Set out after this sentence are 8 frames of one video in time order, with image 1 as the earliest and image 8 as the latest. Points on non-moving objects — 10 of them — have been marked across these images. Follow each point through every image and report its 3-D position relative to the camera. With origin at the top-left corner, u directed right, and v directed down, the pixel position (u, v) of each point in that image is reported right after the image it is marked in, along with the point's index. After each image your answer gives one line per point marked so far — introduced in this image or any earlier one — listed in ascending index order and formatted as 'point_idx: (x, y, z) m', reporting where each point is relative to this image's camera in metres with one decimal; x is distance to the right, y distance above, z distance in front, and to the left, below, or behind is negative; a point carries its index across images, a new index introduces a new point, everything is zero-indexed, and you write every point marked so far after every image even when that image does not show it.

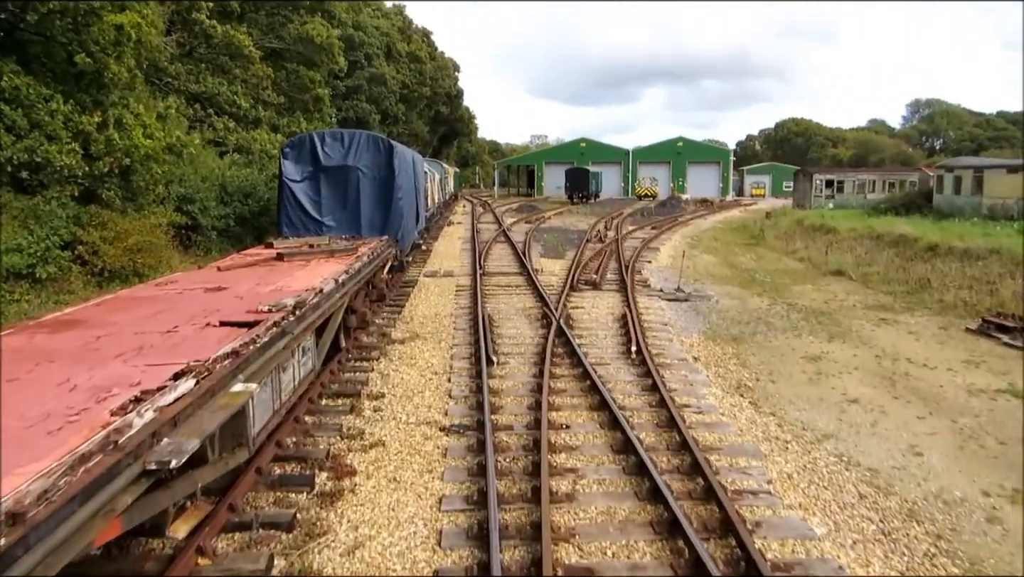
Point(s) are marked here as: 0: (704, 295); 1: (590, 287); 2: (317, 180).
0: (+3.0, -0.1, +11.8) m
1: (+1.2, 0.0, +12.1) m
2: (-2.6, +1.4, +10.0) m
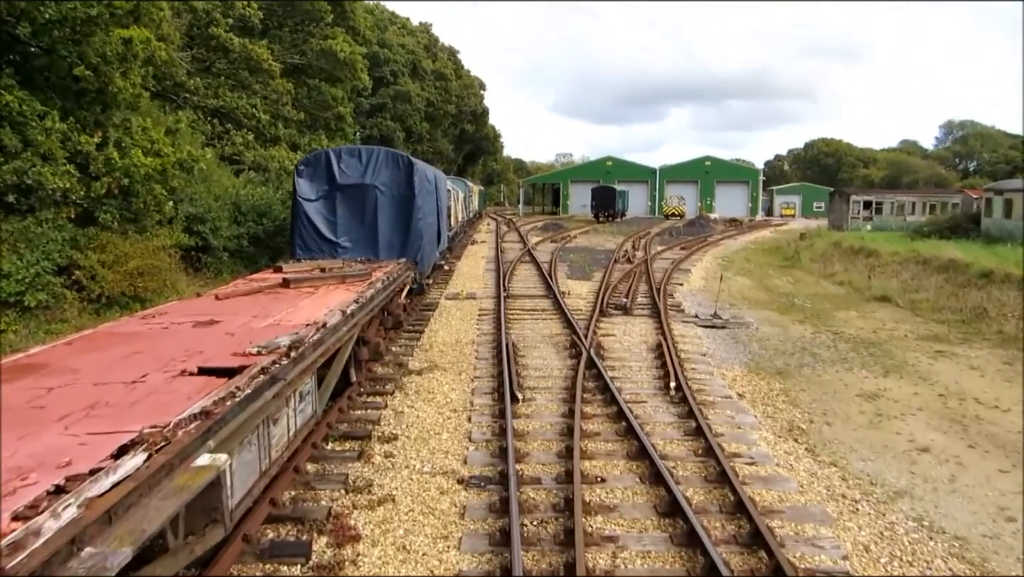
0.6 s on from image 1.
0: (+3.3, -0.5, +11.1) m
1: (+1.6, -0.4, +11.5) m
2: (-2.2, +1.1, +9.5) m
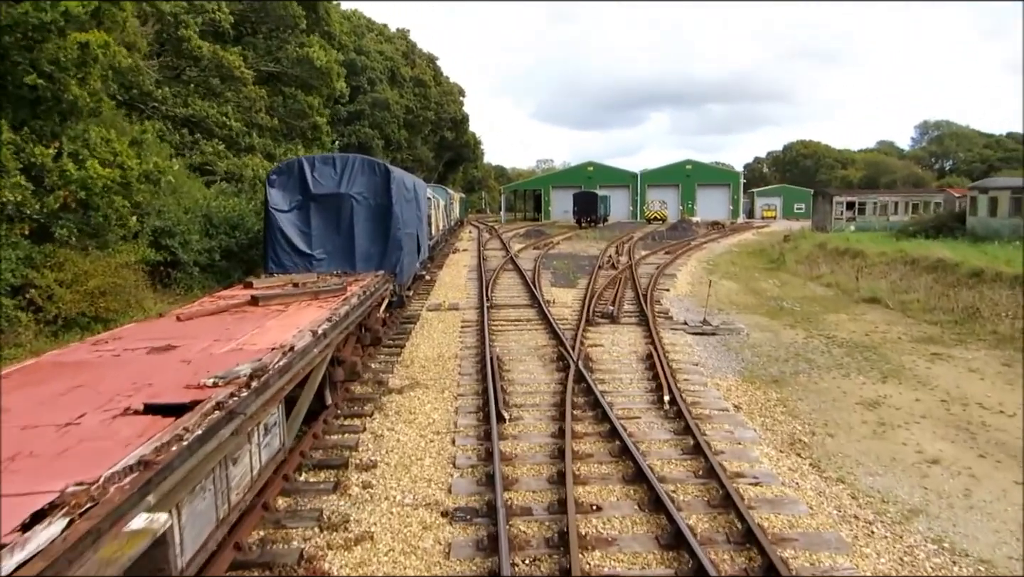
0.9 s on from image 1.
0: (+3.1, -0.6, +10.8) m
1: (+1.4, -0.5, +11.1) m
2: (-2.4, +0.9, +9.1) m
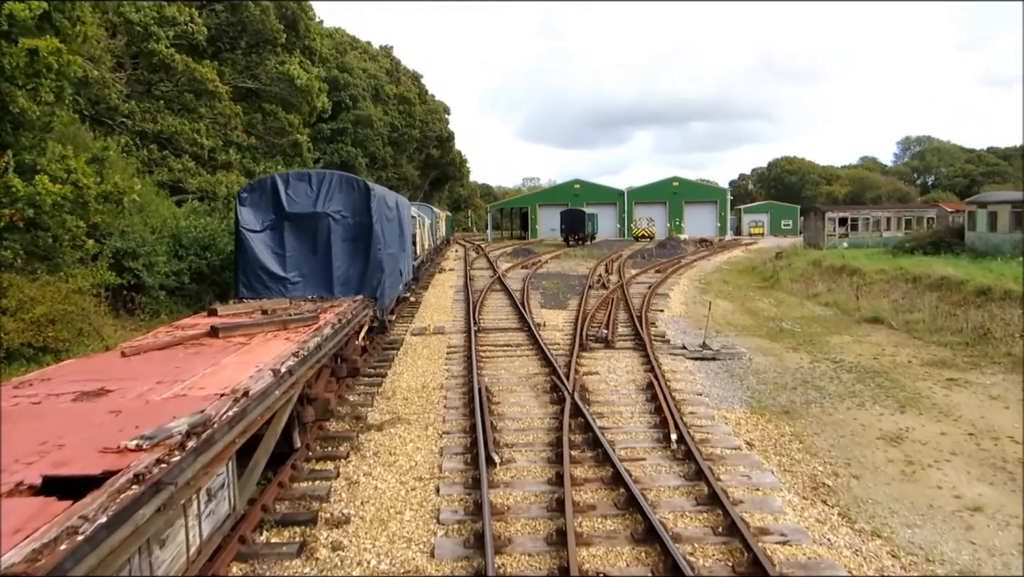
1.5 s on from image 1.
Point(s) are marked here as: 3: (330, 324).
0: (+3.0, -0.8, +10.3) m
1: (+1.2, -0.8, +10.5) m
2: (-2.6, +0.6, +8.5) m
3: (-1.4, -0.3, +5.9) m
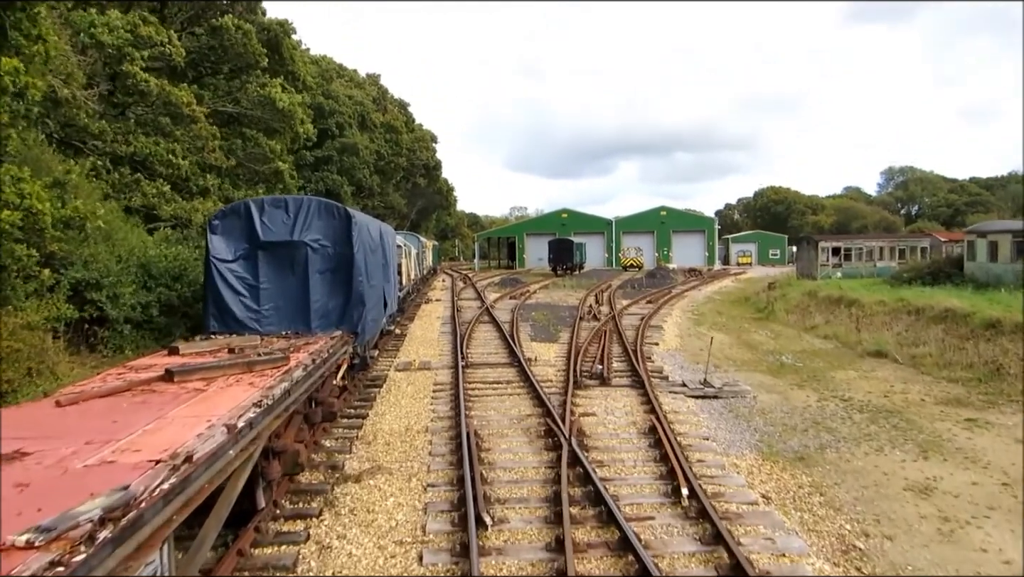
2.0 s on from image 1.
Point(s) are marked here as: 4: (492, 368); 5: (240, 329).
0: (+2.8, -1.3, +9.7) m
1: (+1.1, -1.2, +10.0) m
2: (-2.7, +0.3, +7.9) m
3: (-1.5, -0.5, +5.3) m
4: (-0.3, -1.2, +11.3) m
5: (-2.8, -0.4, +7.7) m
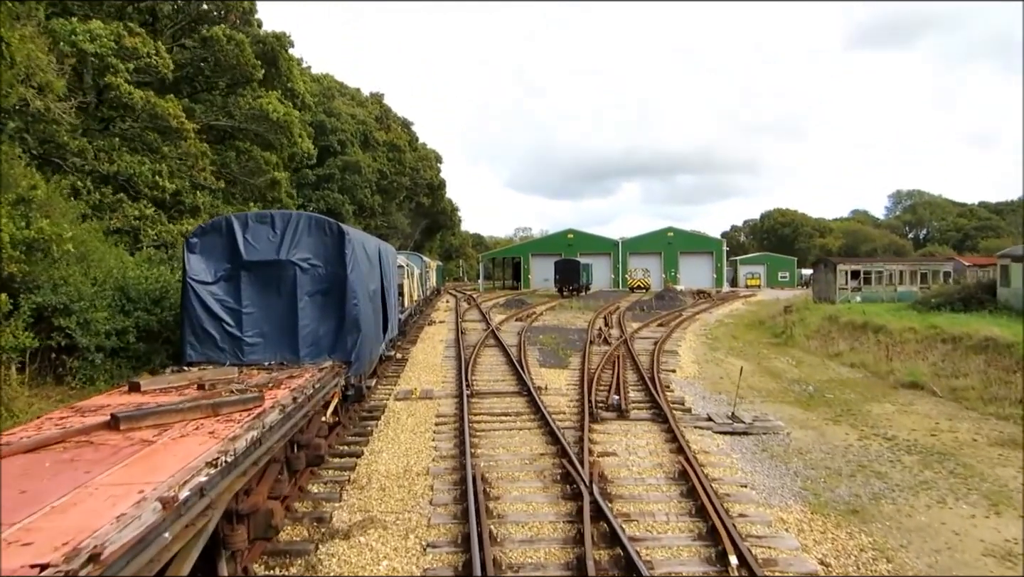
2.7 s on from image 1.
0: (+2.9, -1.6, +8.9) m
1: (+1.2, -1.5, +9.1) m
2: (-2.5, +0.1, +7.1) m
3: (-1.4, -0.7, +4.5) m
4: (-0.2, -1.5, +10.5) m
5: (-2.7, -0.6, +6.9) m
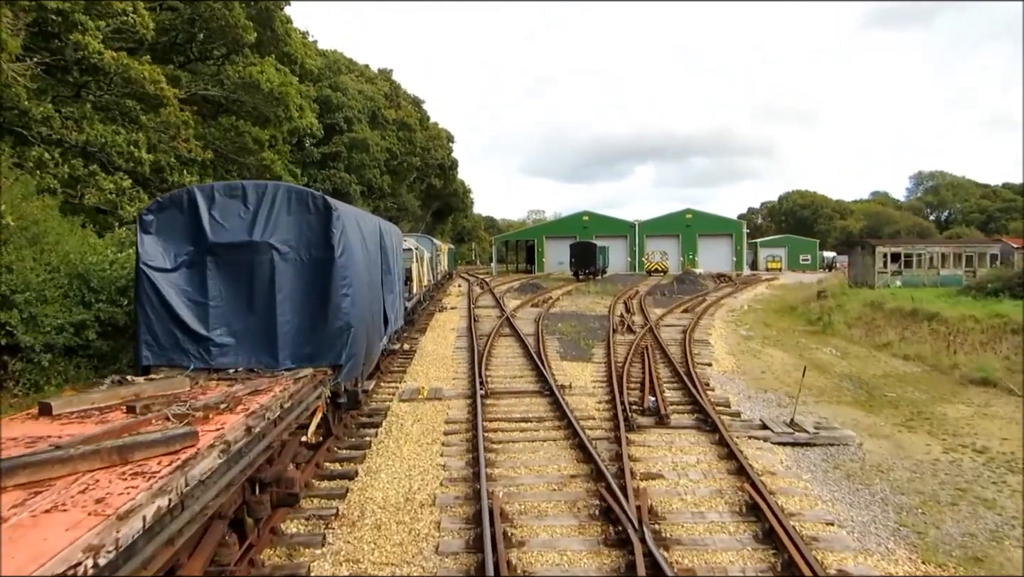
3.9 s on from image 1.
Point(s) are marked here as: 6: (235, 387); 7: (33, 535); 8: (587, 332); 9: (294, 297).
0: (+3.2, -1.4, +7.6) m
1: (+1.5, -1.4, +7.8) m
2: (-2.4, +0.2, +5.8) m
3: (-1.2, -0.7, +3.3) m
4: (+0.1, -1.3, +9.2) m
5: (-2.5, -0.5, +5.7) m
6: (-1.6, -0.6, +4.5) m
7: (-1.4, -0.7, +2.3) m
8: (+1.6, -0.9, +15.9) m
9: (-1.7, -0.1, +6.0) m
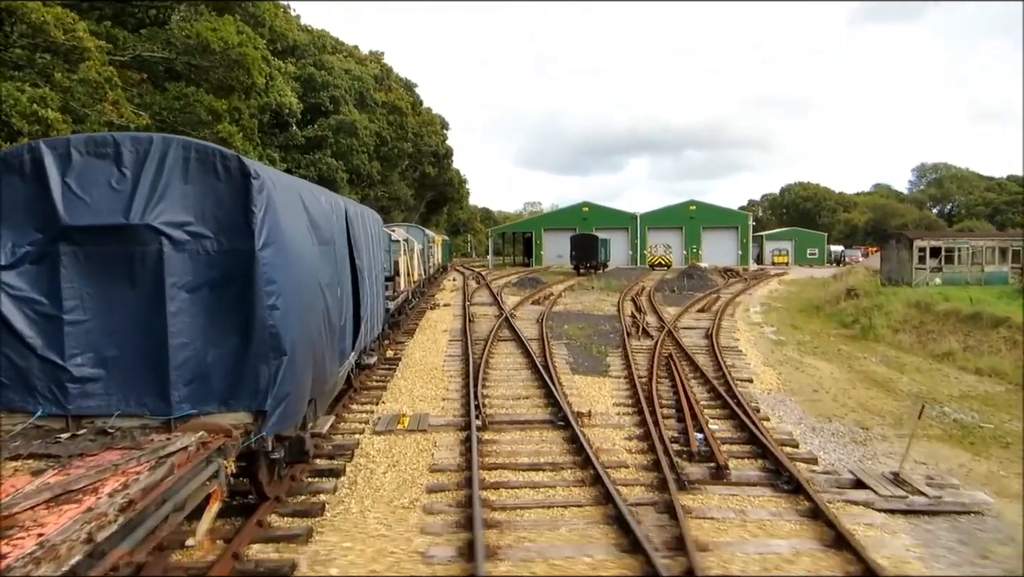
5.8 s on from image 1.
0: (+3.2, -1.5, +5.6) m
1: (+1.5, -1.4, +5.8) m
2: (-2.3, +0.1, +3.8) m
3: (-1.2, -0.7, +1.3) m
4: (+0.1, -1.3, +7.2) m
5: (-2.4, -0.6, +3.7) m
6: (-1.6, -0.6, +2.5) m
7: (-1.3, -0.8, +0.2) m
8: (+1.6, -0.9, +13.9) m
9: (-1.6, -0.1, +3.9) m
